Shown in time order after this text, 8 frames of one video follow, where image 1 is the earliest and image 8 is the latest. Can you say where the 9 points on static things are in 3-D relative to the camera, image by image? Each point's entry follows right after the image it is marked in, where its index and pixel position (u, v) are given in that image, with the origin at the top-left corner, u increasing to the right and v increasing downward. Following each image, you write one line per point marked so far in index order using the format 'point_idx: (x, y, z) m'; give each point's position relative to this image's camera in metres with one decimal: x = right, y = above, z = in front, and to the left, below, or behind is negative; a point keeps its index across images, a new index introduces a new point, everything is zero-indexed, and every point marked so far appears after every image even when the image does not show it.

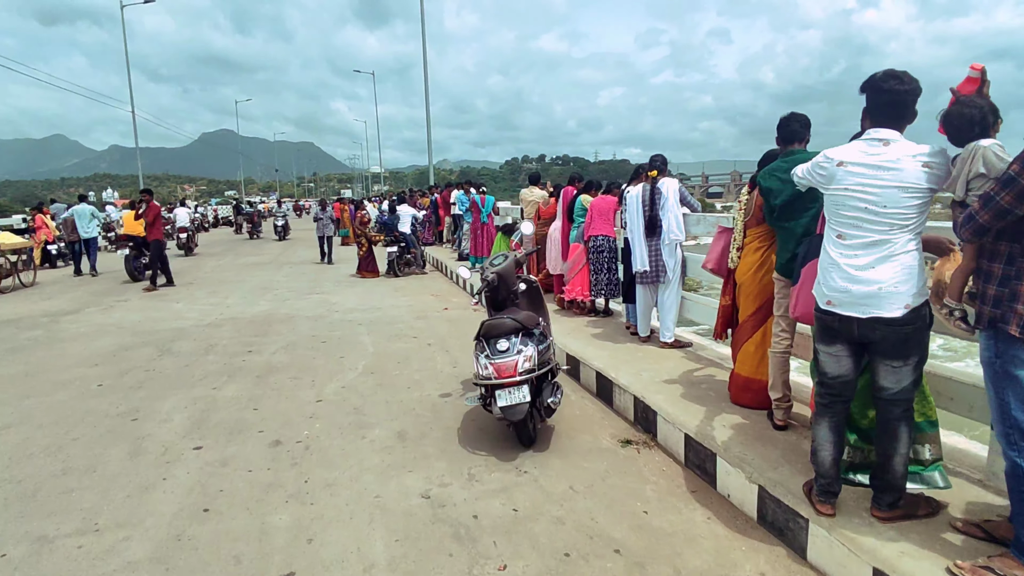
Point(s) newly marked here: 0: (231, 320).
0: (-3.7, -0.4, +8.0) m
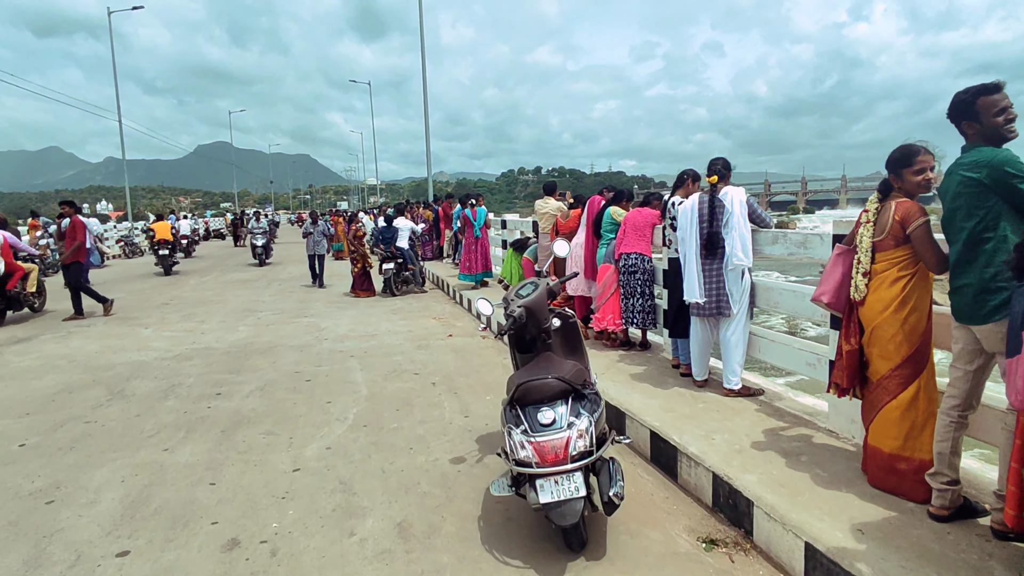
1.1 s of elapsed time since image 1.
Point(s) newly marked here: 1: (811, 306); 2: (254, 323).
0: (-3.5, -0.7, +6.9) m
1: (+1.8, -0.1, +3.7) m
2: (-3.6, -0.5, +8.6) m
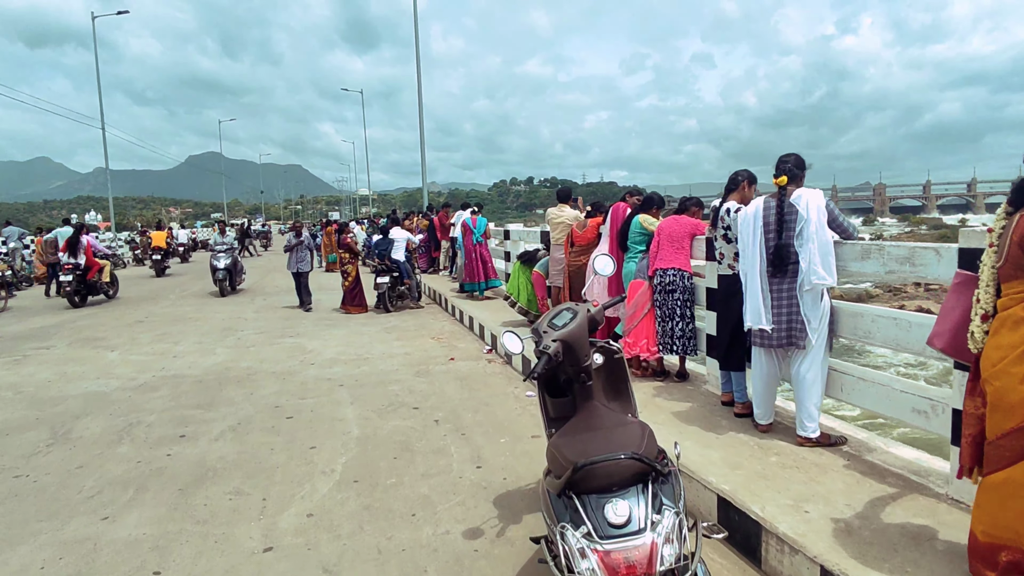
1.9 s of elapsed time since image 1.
0: (-3.4, -0.9, +6.1) m
1: (+2.0, -0.2, +2.9) m
2: (-3.6, -0.7, +7.8) m
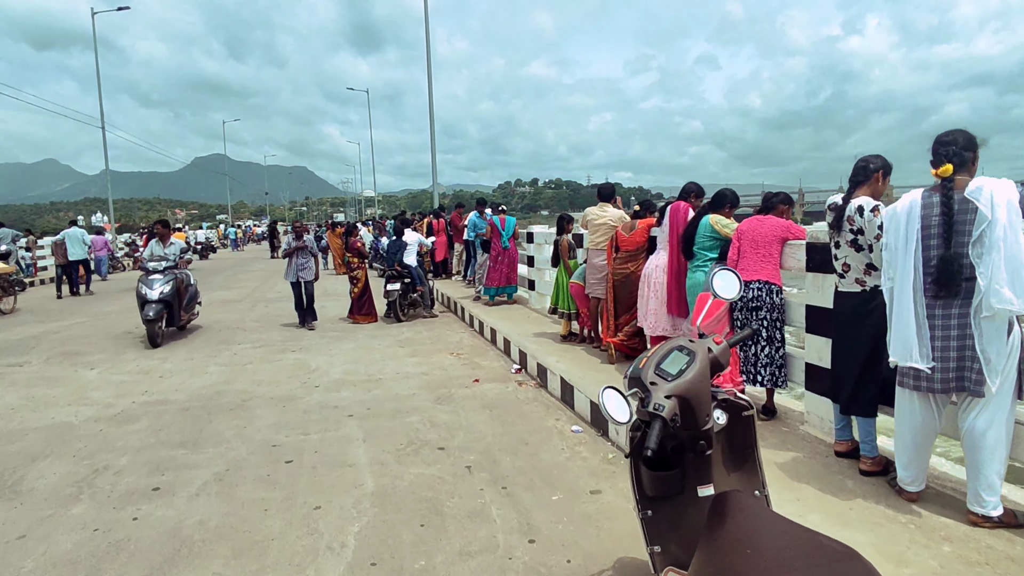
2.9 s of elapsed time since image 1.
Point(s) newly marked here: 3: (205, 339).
0: (-3.1, -1.0, +5.2) m
1: (+2.3, -0.3, +2.0) m
2: (-3.2, -0.8, +6.9) m
3: (-4.1, -0.7, +8.2) m
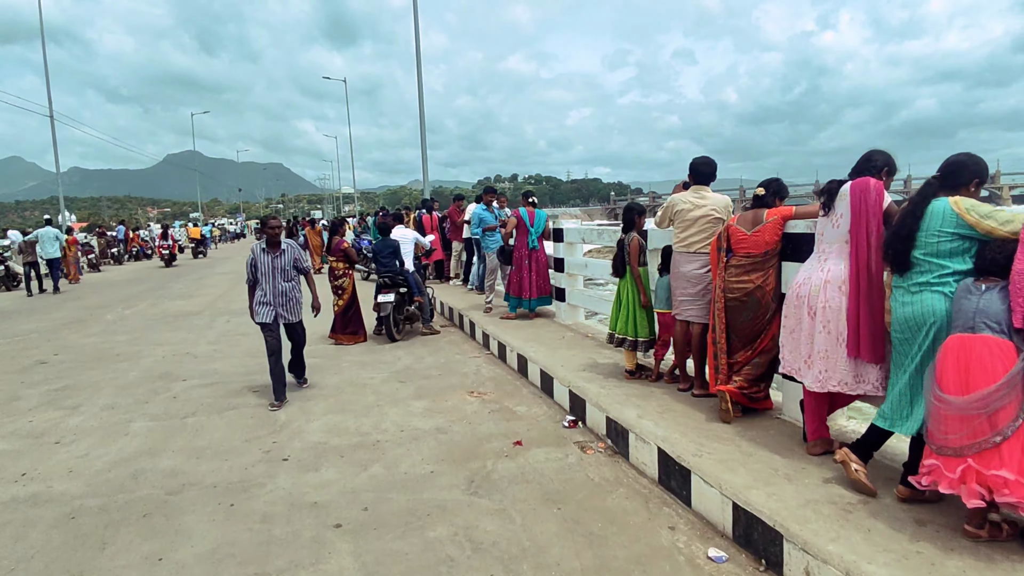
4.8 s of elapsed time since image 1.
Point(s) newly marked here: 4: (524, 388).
0: (-2.6, -1.2, +3.3) m
1: (+2.8, -0.5, +0.3) m
2: (-2.9, -1.0, +5.0) m
3: (-3.8, -0.9, +6.3) m
4: (+0.1, -0.9, +5.5) m
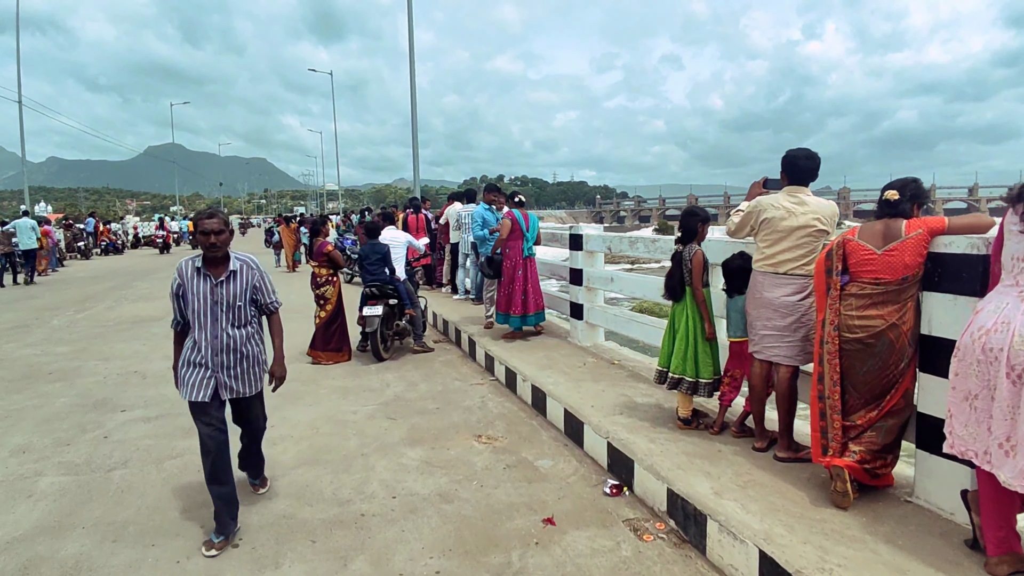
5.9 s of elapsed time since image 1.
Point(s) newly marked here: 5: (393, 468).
0: (-2.5, -1.3, +2.2) m
1: (+3.0, -0.7, -0.7) m
2: (-2.7, -1.1, +3.9) m
3: (-3.7, -0.9, +5.1) m
4: (+0.2, -1.0, +4.4) m
5: (-0.8, -1.1, +3.8) m
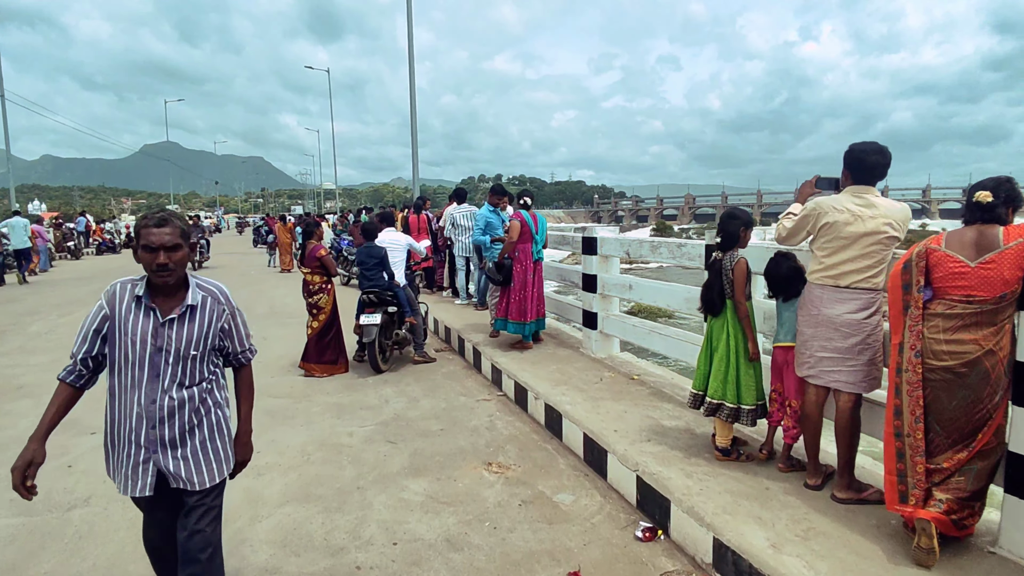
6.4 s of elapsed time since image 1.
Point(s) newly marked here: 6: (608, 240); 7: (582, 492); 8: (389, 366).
0: (-2.4, -1.4, +1.7) m
1: (+3.2, -0.8, -1.1) m
2: (-2.6, -1.2, +3.5) m
3: (-3.6, -1.0, +4.7) m
4: (+0.3, -1.1, +4.0) m
5: (-0.7, -1.2, +3.4) m
6: (+0.9, +0.4, +5.5) m
7: (+0.4, -1.2, +3.5) m
8: (-1.3, -0.8, +6.4) m
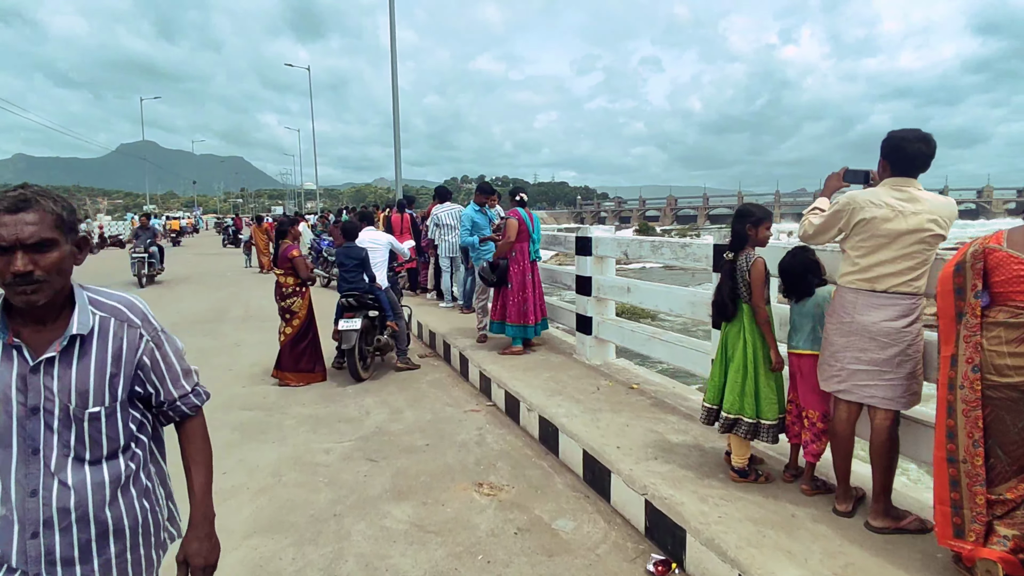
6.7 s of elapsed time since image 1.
0: (-2.3, -1.4, +1.3) m
1: (+3.3, -0.8, -1.3) m
2: (-2.7, -1.2, +3.0) m
3: (-3.7, -1.0, +4.2) m
4: (+0.3, -1.1, +3.7) m
5: (-0.7, -1.2, +3.0) m
6: (+0.8, +0.4, +5.2) m
7: (+0.4, -1.2, +3.2) m
8: (-1.4, -0.8, +6.0) m
